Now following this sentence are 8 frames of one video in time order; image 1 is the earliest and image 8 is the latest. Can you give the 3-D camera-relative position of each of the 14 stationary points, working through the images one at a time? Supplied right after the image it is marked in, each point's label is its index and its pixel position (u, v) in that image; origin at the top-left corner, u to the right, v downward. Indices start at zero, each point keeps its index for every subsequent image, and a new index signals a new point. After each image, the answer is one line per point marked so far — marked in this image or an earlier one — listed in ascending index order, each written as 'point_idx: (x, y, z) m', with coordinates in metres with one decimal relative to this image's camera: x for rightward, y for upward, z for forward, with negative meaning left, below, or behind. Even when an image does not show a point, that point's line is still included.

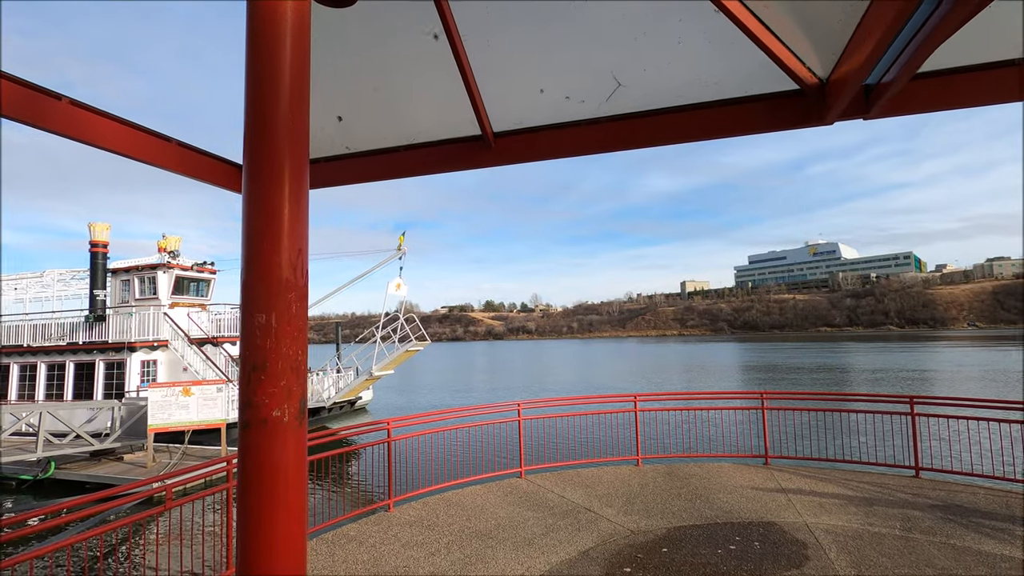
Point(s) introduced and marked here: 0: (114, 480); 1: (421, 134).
0: (-9.8, -4.8, +13.3) m
1: (-0.8, +1.5, +5.1) m
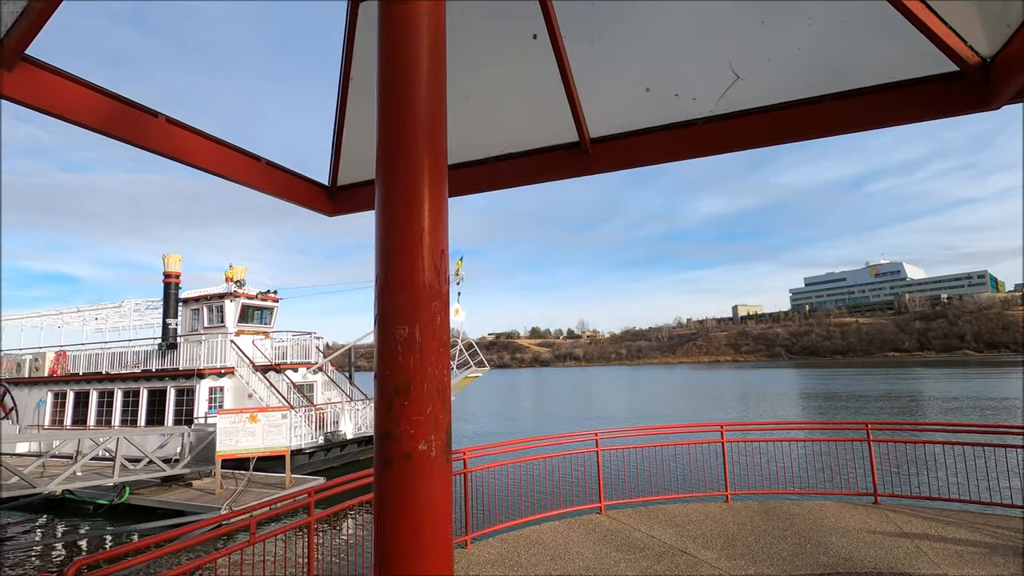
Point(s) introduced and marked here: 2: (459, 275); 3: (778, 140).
0: (-8.2, -5.5, +13.4) m
1: (0.0, +1.3, +4.8) m
2: (-1.8, +0.5, +18.4) m
3: (+2.1, +1.2, +4.2) m
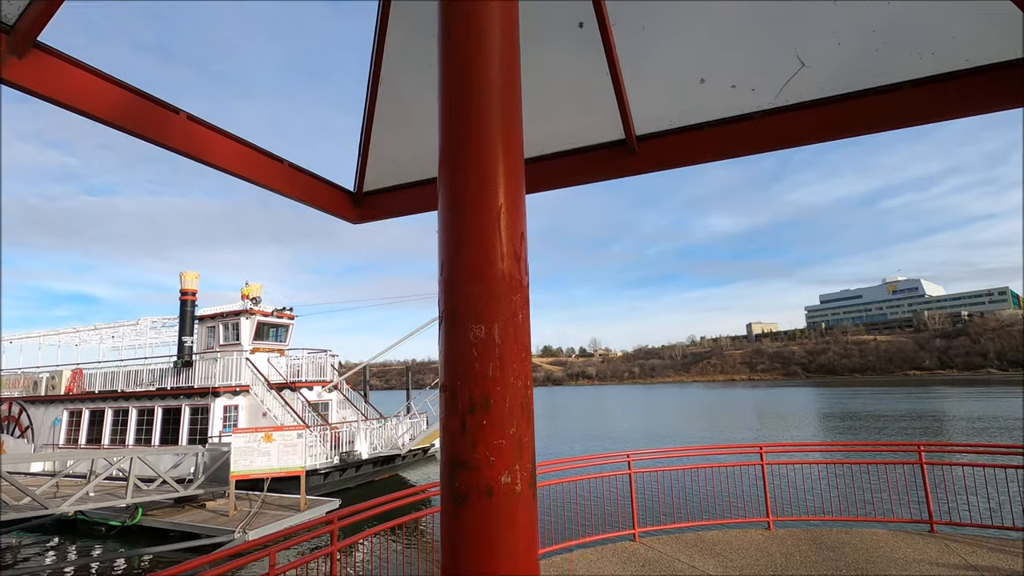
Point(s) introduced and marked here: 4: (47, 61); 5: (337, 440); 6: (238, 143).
0: (-7.7, -5.9, +13.0) m
1: (+0.4, +1.2, +4.5) m
2: (-1.2, -0.1, +18.1) m
3: (+2.4, +1.1, +3.9) m
4: (-2.6, +1.3, +3.0) m
5: (-5.7, -4.9, +17.4) m
6: (-2.1, +1.1, +4.1) m
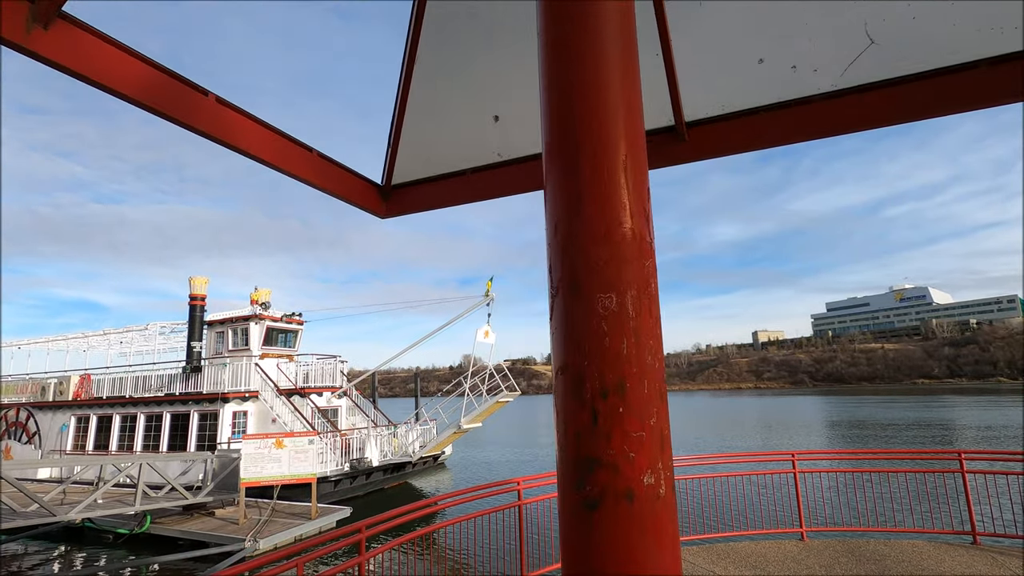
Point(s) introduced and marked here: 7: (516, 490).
0: (-7.3, -5.9, +12.8) m
1: (+0.7, +1.3, +4.2) m
2: (-0.8, -0.2, +17.8) m
3: (+2.7, +1.2, +3.6) m
4: (-2.3, +1.3, +2.8) m
5: (-5.3, -5.1, +17.2) m
6: (-1.8, +1.2, +3.9) m
7: (0.0, -2.4, +6.5) m
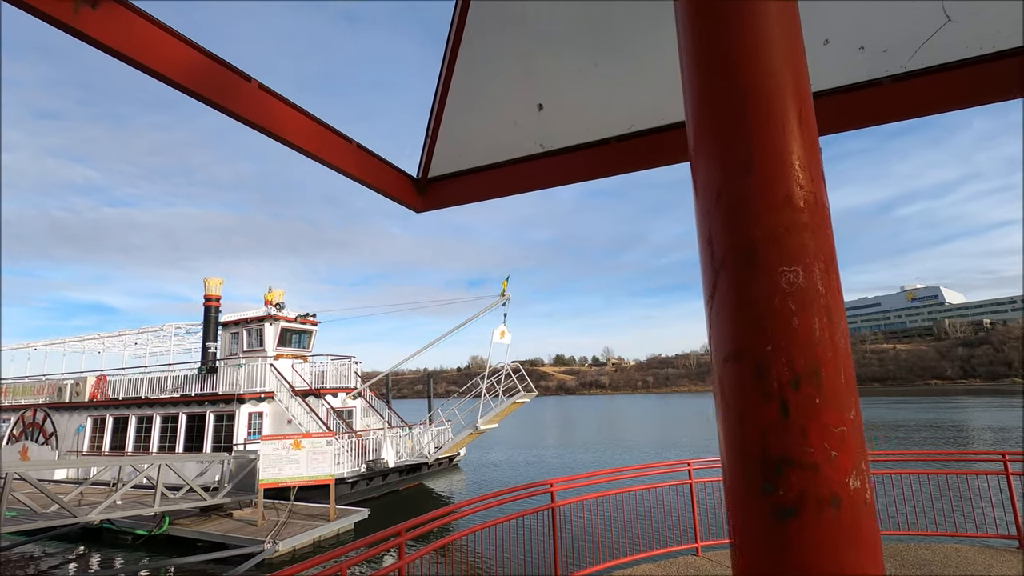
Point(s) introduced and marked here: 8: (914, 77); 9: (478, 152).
0: (-6.8, -5.9, +12.7) m
1: (+1.0, +1.3, +4.1) m
2: (-0.2, -0.2, +17.7) m
3: (+3.1, +1.2, +3.4) m
4: (-2.0, +1.4, +2.7) m
5: (-4.7, -5.1, +17.1) m
6: (-1.4, +1.2, +3.8) m
7: (+0.4, -2.4, +6.4) m
8: (+2.7, +1.4, +3.6) m
9: (-0.3, +1.2, +4.8) m
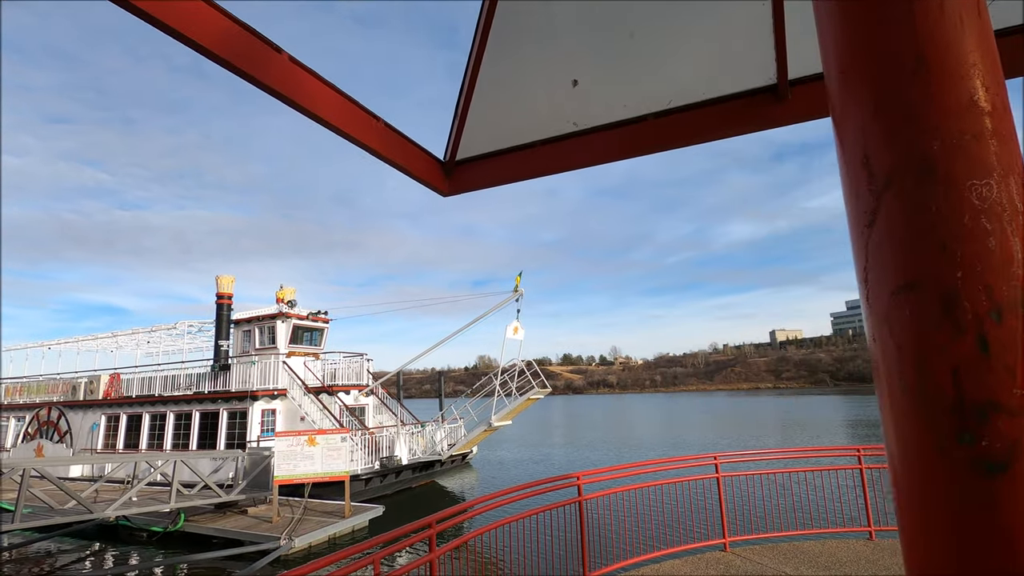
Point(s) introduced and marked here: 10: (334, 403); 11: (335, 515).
0: (-6.4, -5.8, +12.6) m
1: (+1.3, +1.5, +3.9) m
2: (+0.2, -0.1, +17.5) m
3: (+3.3, +1.4, +3.3) m
4: (-1.7, +1.5, +2.6) m
5: (-4.3, -4.9, +17.0) m
6: (-1.2, +1.3, +3.7) m
7: (+0.7, -2.3, +6.2) m
8: (+2.9, +1.6, +3.4) m
9: (-0.1, +1.4, +4.7) m
10: (-6.4, -4.2, +19.4) m
11: (-4.5, -5.8, +13.7) m
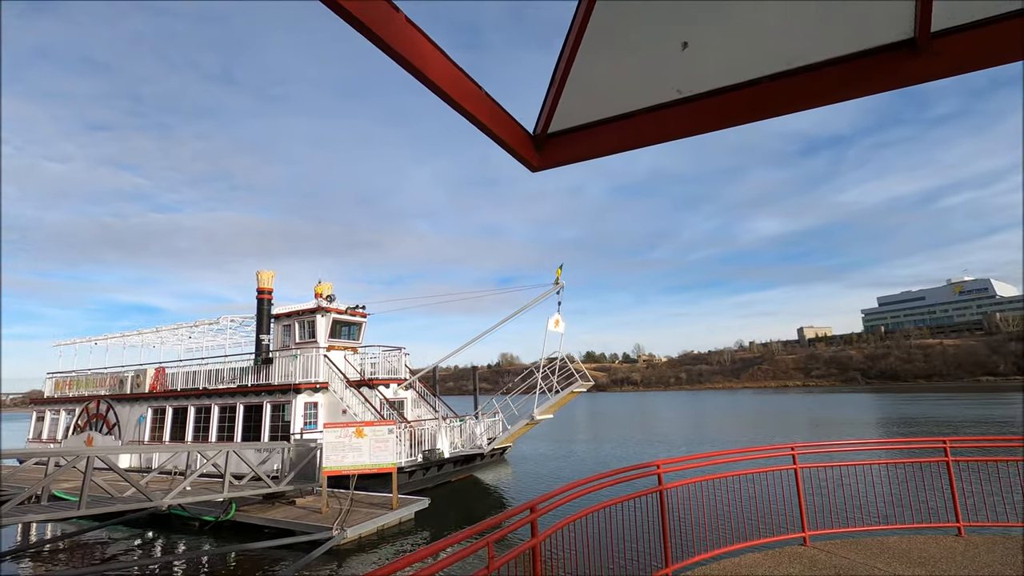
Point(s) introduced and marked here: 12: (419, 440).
0: (-5.2, -5.6, +12.7) m
1: (+2.0, +1.7, +3.7) m
2: (+1.5, +0.2, +17.3) m
3: (+4.0, +1.6, +2.9) m
4: (-1.0, +1.7, +2.5) m
5: (-2.9, -4.7, +17.0) m
6: (-0.4, +1.5, +3.5) m
7: (+1.6, -2.1, +6.0) m
8: (+3.7, +1.8, +3.1) m
9: (+0.7, +1.5, +4.5) m
10: (-5.0, -3.9, +19.5) m
11: (-3.3, -5.6, +13.7) m
12: (-2.9, -4.8, +17.0) m
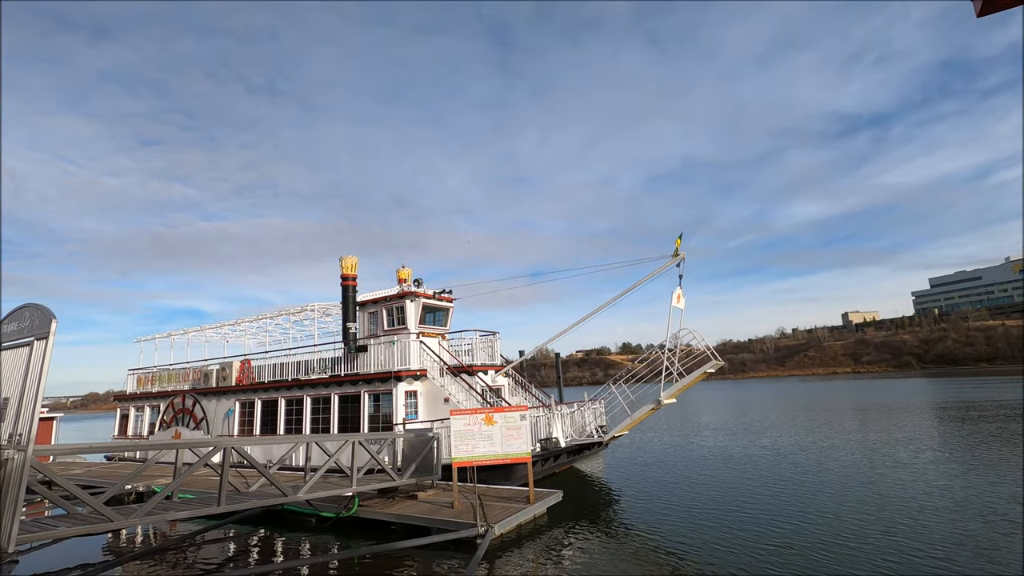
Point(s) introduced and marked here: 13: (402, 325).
0: (-1.9, -5.1, +11.6) m
1: (+4.6, +2.3, +2.0) m
2: (+4.9, +1.0, +15.7) m
3: (+6.5, +2.3, +1.2) m
4: (+1.4, +2.3, +1.0) m
5: (+0.6, -4.0, +15.7) m
6: (+2.1, +2.1, +2.0) m
7: (+4.4, -1.4, +4.4) m
8: (+6.2, +2.5, +1.4) m
9: (+3.3, +2.2, +3.0) m
10: (-1.3, -3.3, +18.3) m
11: (+0.1, -4.9, +12.5) m
12: (+0.6, -4.1, +15.7) m
13: (-4.1, -1.4, +19.9) m
